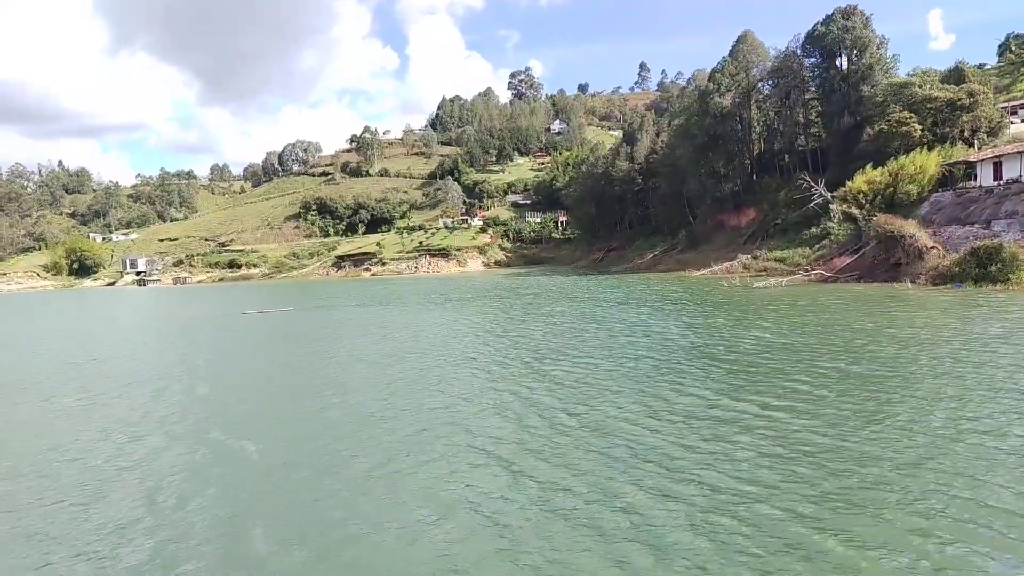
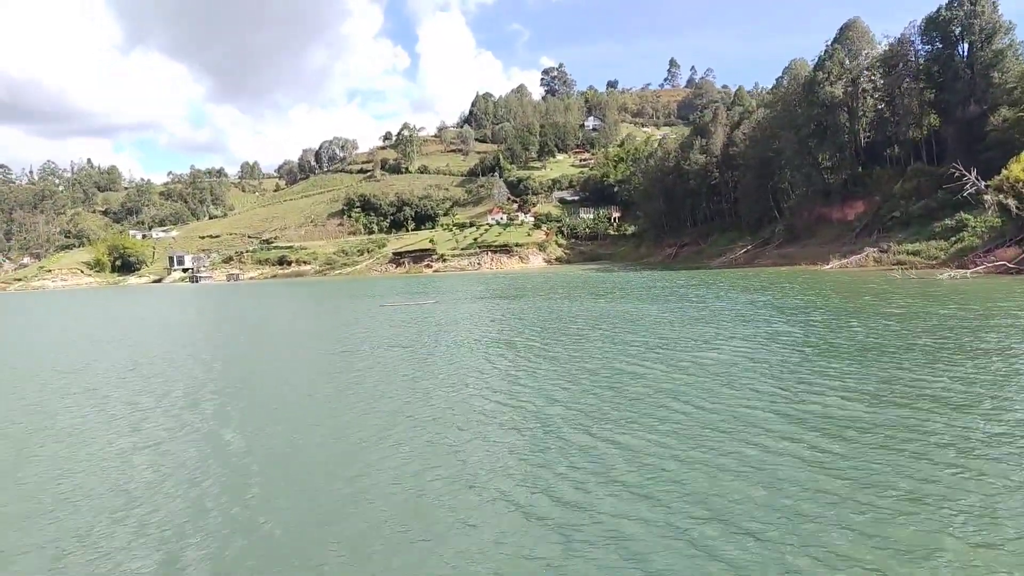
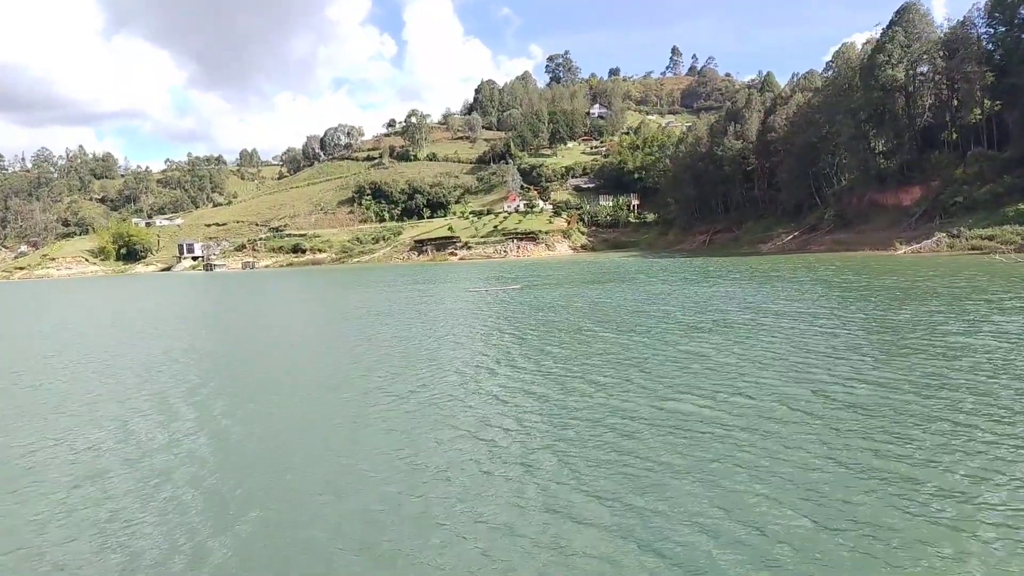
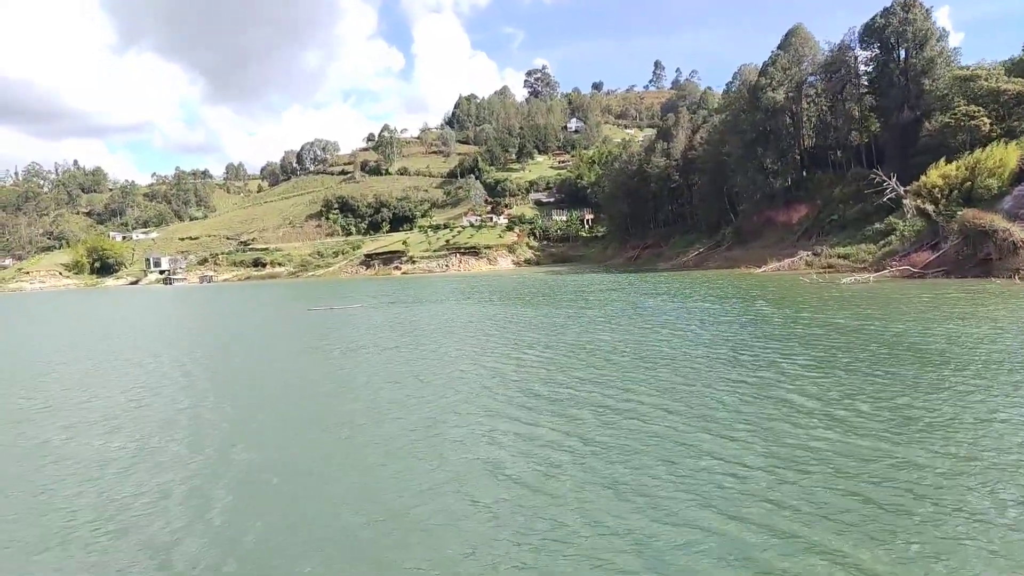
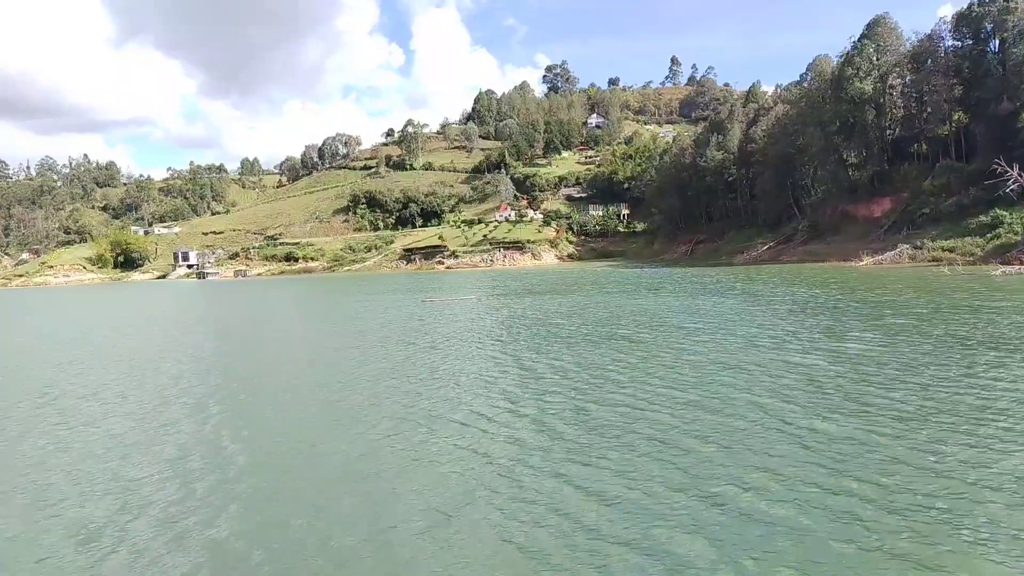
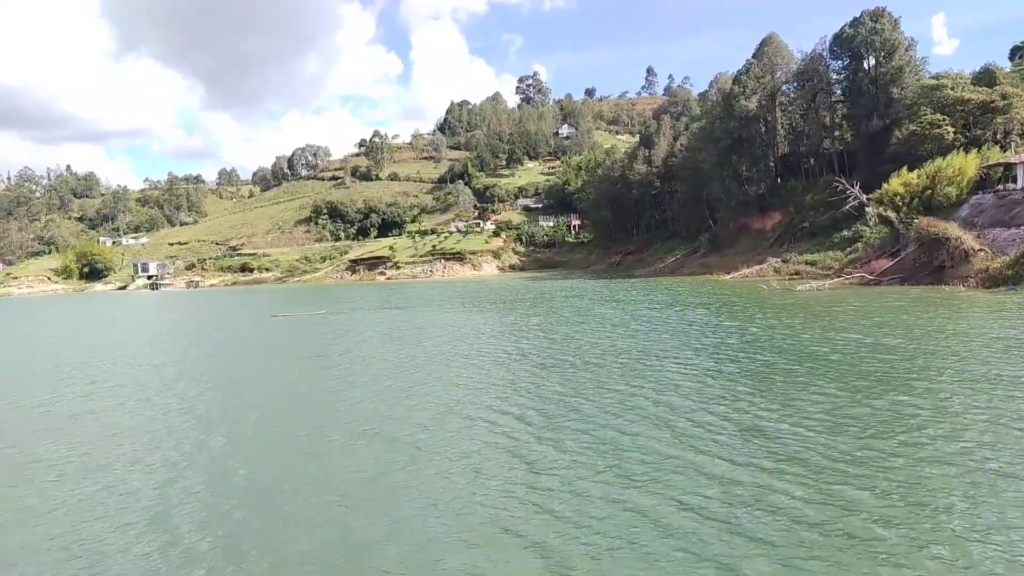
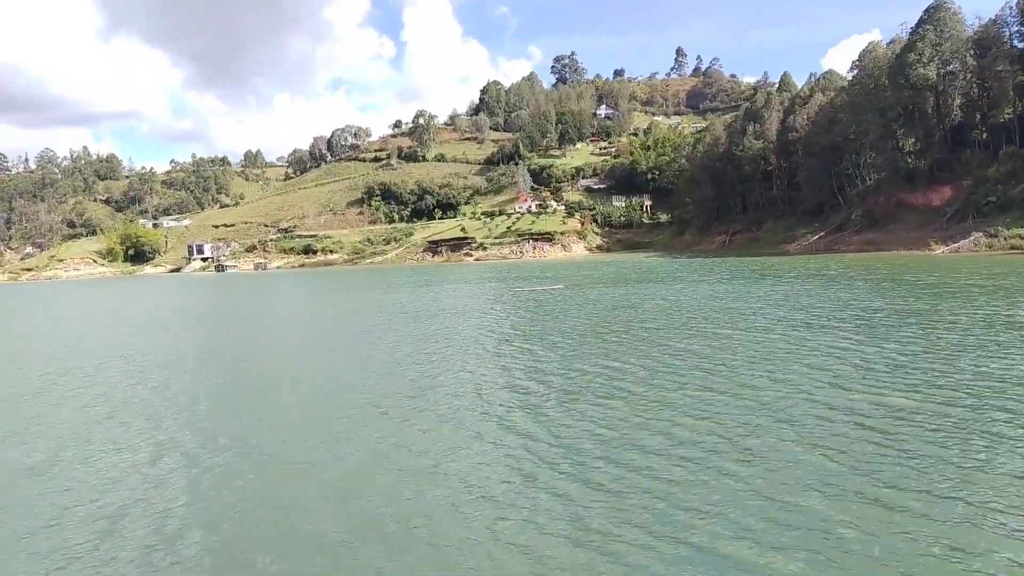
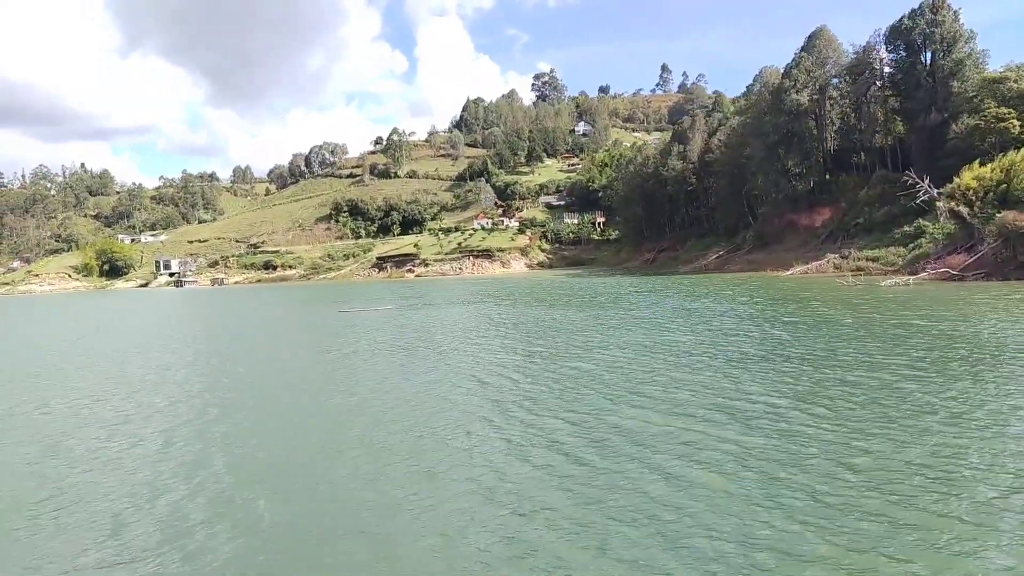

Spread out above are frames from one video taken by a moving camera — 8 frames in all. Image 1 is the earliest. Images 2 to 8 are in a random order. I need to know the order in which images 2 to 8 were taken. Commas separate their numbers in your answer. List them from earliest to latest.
6, 4, 8, 2, 5, 3, 7
